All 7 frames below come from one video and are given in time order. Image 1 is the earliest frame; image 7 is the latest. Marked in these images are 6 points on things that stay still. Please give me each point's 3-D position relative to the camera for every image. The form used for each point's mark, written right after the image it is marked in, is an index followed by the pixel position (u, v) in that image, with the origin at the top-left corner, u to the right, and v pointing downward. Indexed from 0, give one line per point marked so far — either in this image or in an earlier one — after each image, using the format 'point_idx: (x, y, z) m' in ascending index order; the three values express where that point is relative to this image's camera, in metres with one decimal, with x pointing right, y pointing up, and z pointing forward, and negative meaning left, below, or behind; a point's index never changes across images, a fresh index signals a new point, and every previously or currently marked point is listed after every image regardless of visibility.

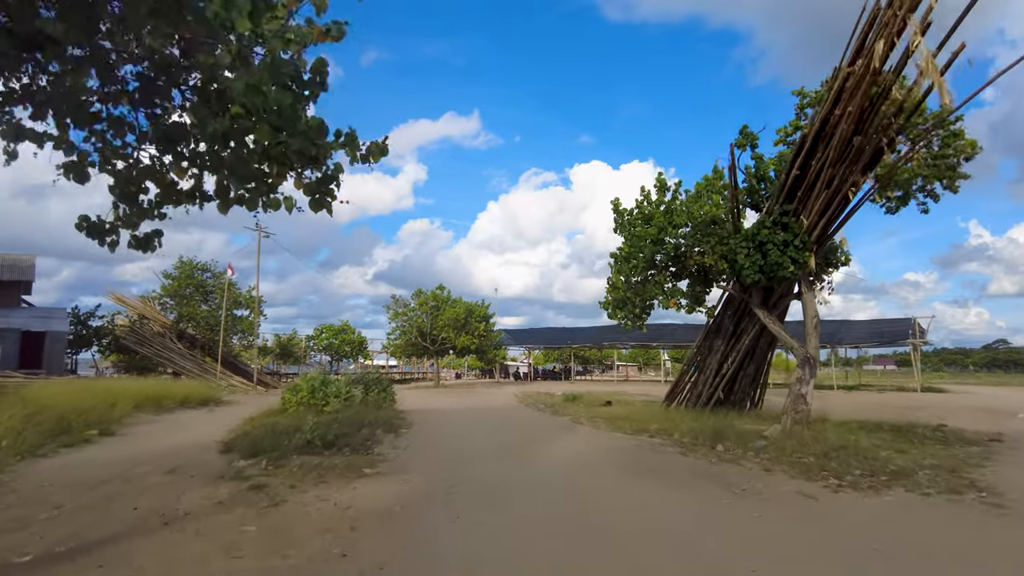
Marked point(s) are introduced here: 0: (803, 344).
0: (+5.7, -1.1, +11.8) m
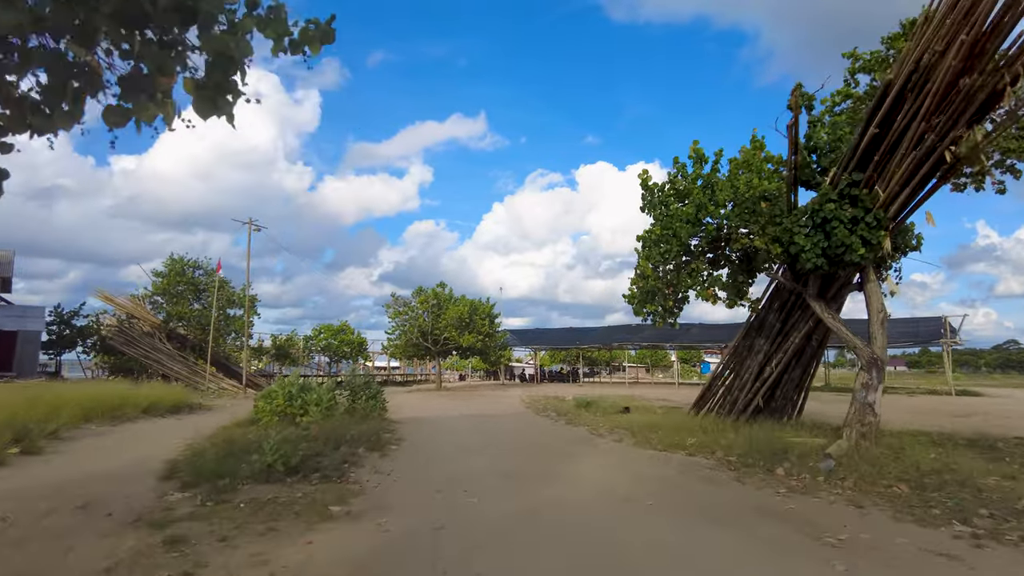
0: (+5.8, -0.9, +9.9) m
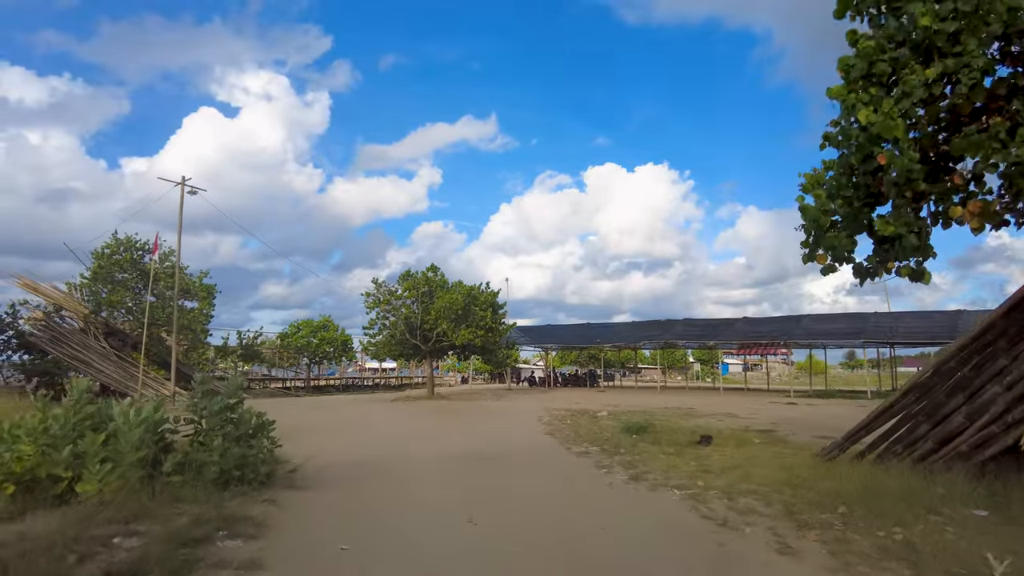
0: (+6.0, -0.2, +3.6) m
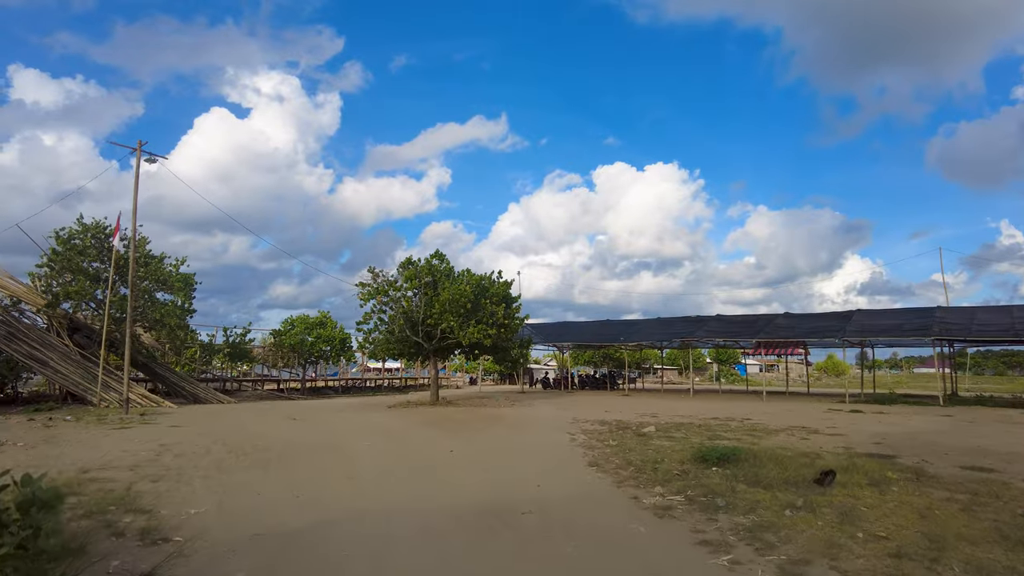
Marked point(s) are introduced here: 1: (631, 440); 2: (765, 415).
0: (+6.3, +0.2, 0.0) m
1: (+2.3, -2.9, +11.5) m
2: (+7.9, -4.0, +18.8) m
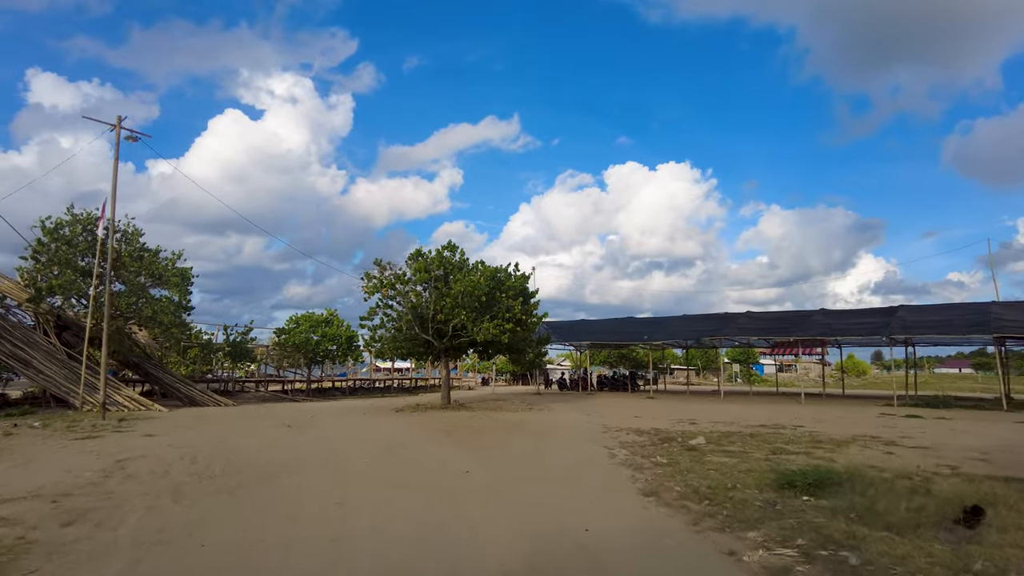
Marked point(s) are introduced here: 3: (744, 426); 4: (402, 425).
0: (+6.5, +0.5, -2.0) m
1: (+2.7, -2.6, +9.6) m
2: (+8.5, -3.7, +16.8) m
3: (+5.7, -3.3, +14.6) m
4: (-2.8, -3.4, +15.1) m
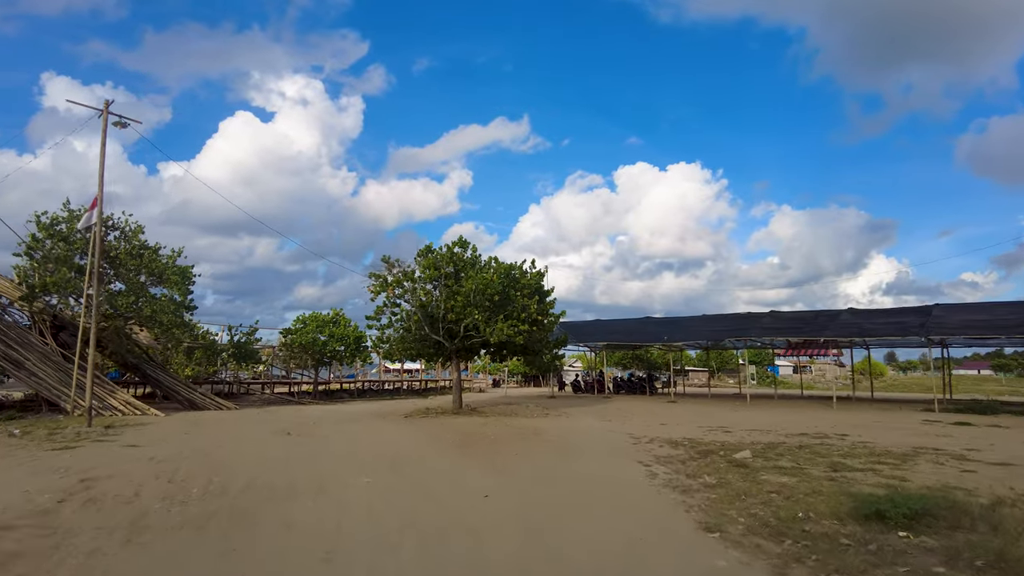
0: (+6.6, +0.6, -3.3) m
1: (+3.0, -2.5, +8.3) m
2: (+8.9, -3.6, +15.4) m
3: (+6.1, -3.2, +13.3) m
4: (-2.3, -3.4, +13.9) m
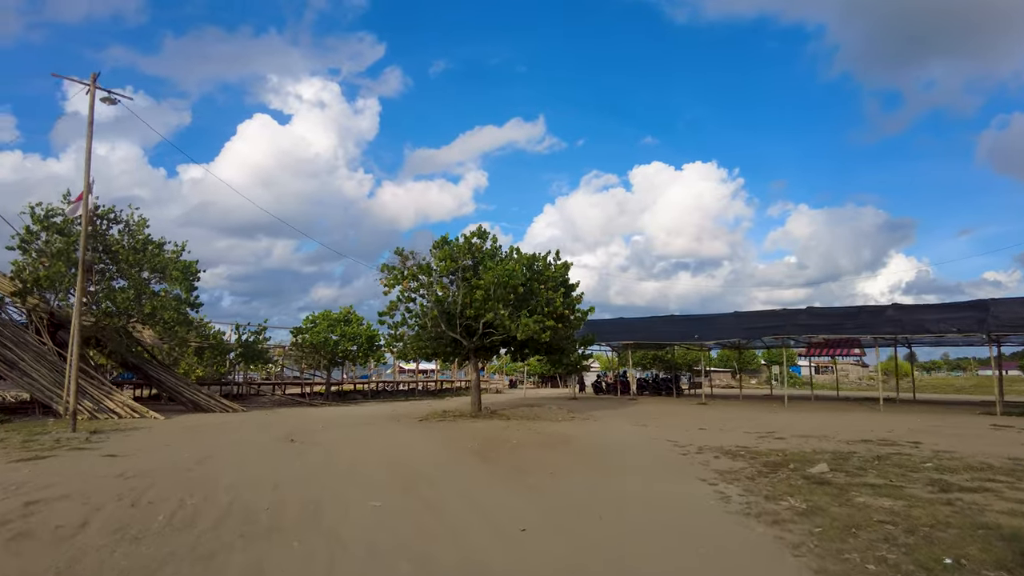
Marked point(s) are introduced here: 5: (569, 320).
0: (+6.7, +0.9, -5.0) m
1: (+3.5, -2.3, +6.7) m
2: (+9.5, -3.4, +13.6) m
3: (+6.7, -3.0, +11.6) m
4: (-1.8, -3.1, +12.5) m
5: (+1.9, -1.2, +19.9) m
